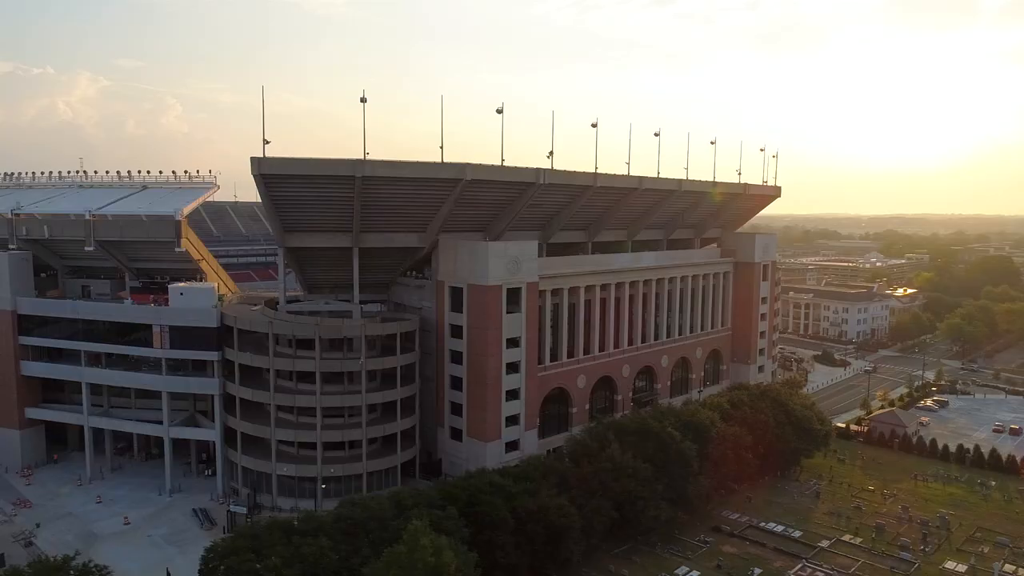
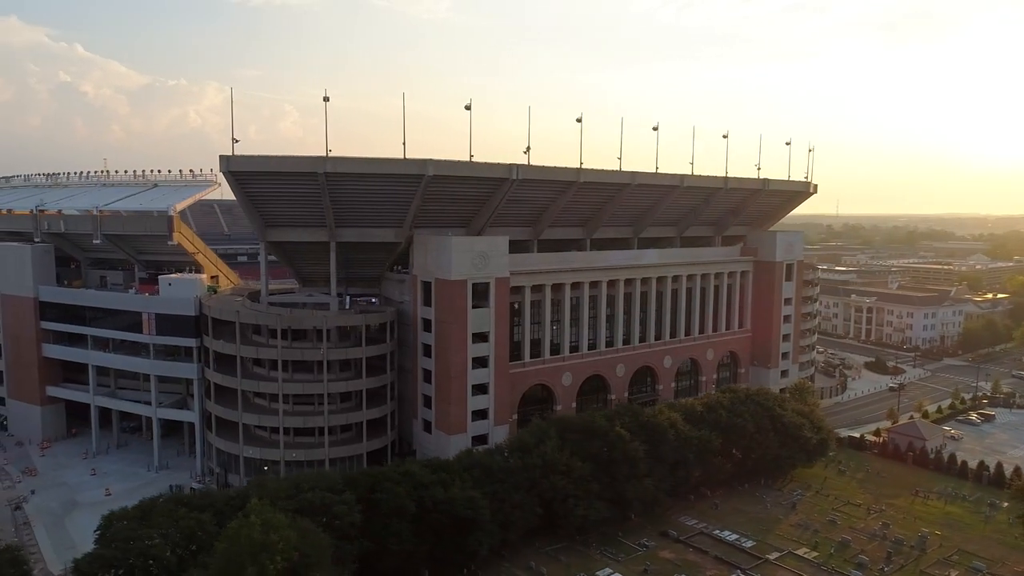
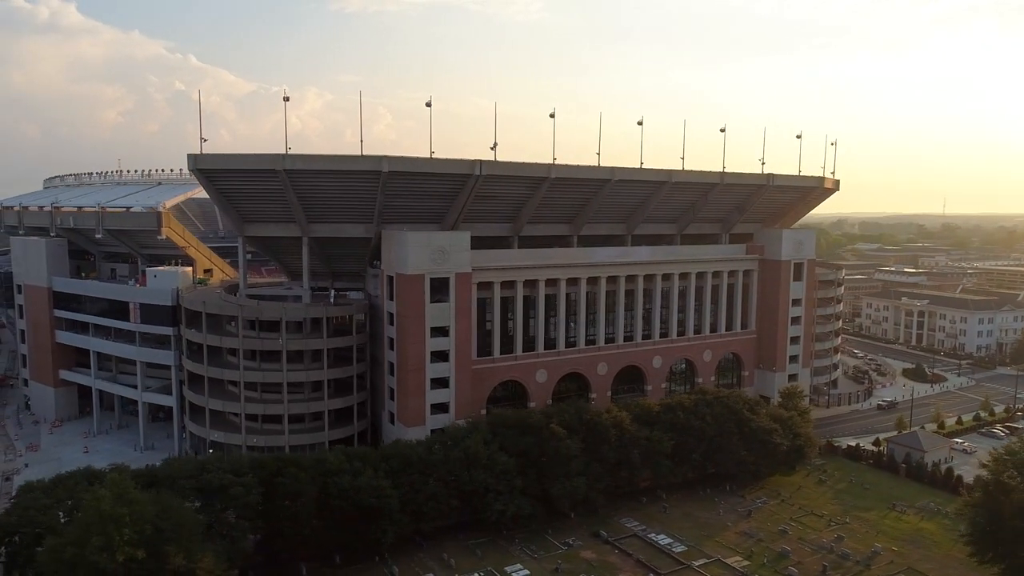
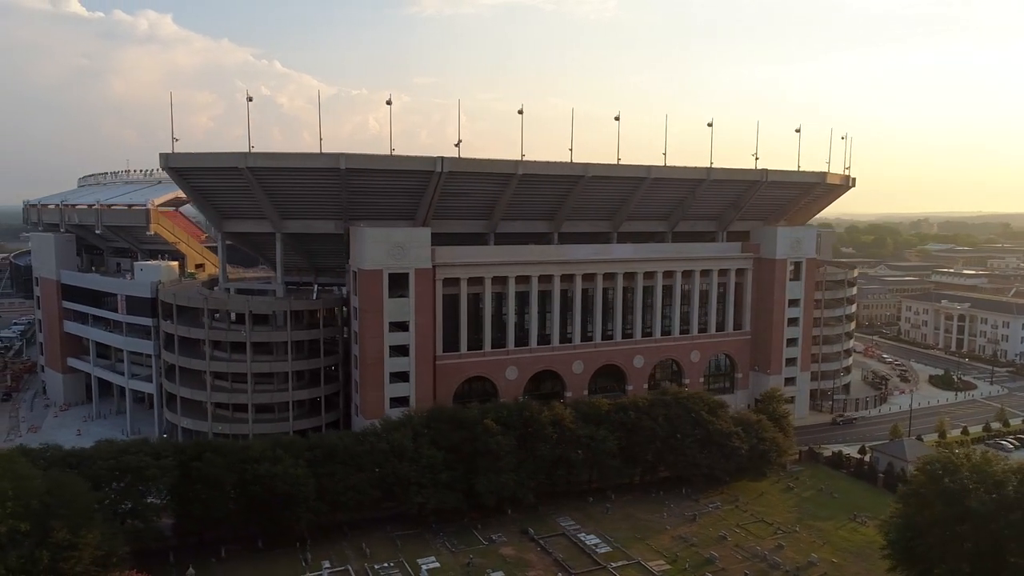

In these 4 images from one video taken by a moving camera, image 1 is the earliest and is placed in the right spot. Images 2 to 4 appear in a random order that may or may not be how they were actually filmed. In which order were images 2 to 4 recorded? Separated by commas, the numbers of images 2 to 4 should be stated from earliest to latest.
2, 3, 4
